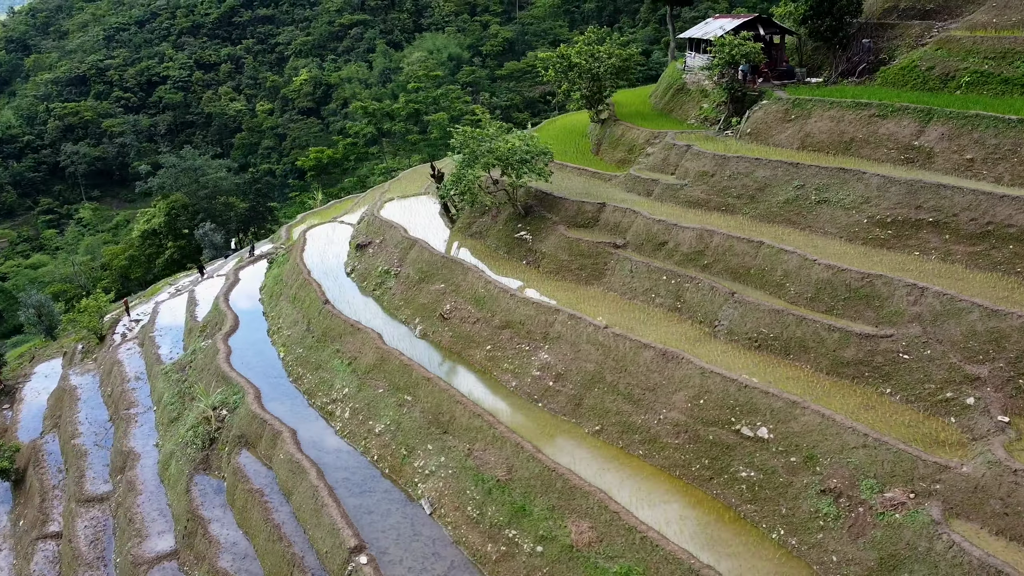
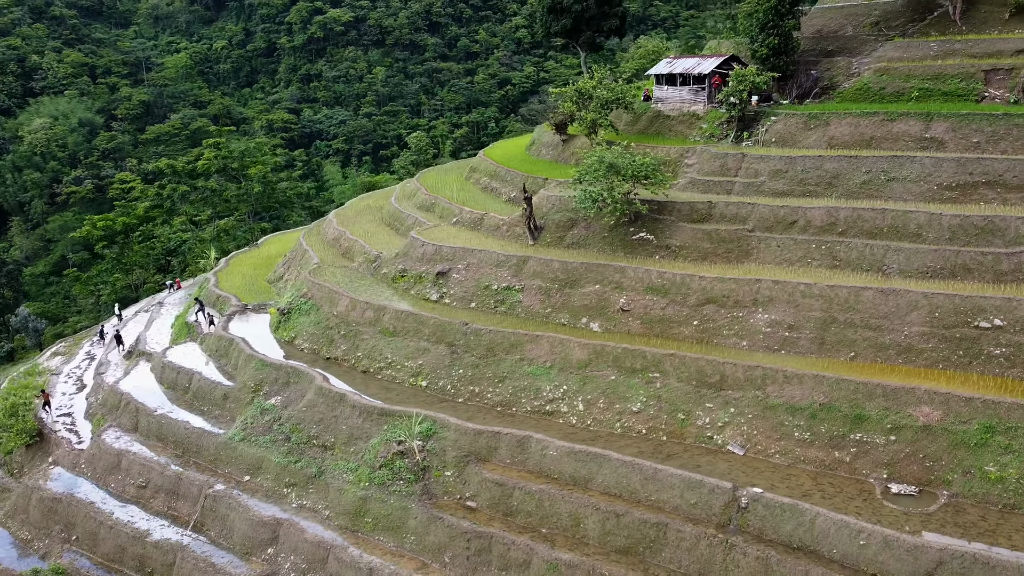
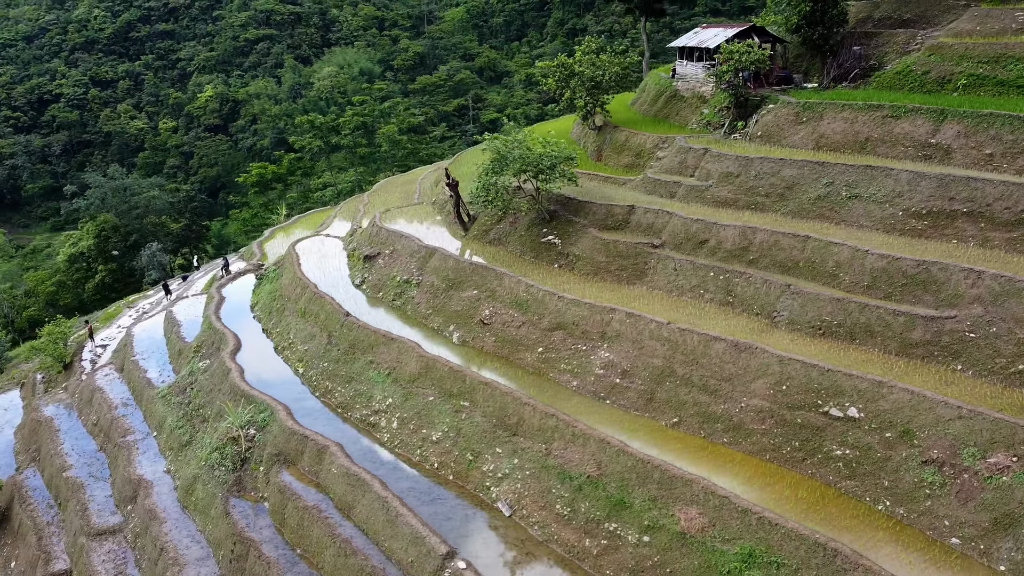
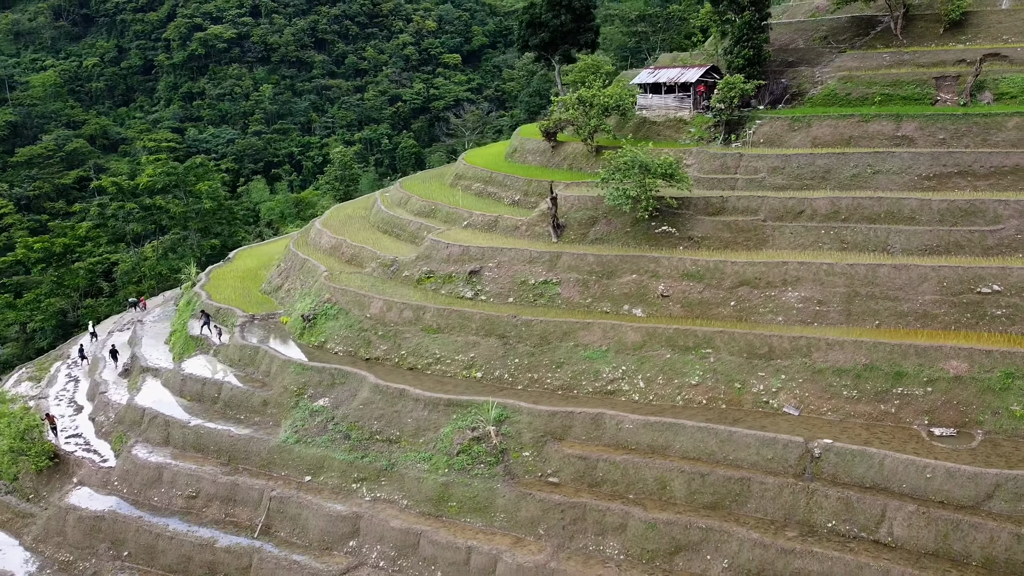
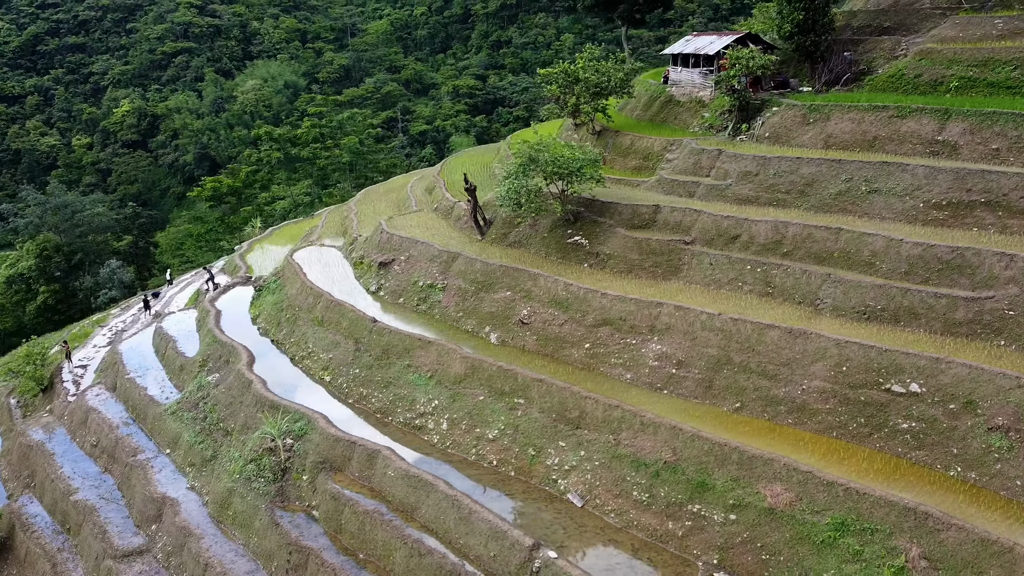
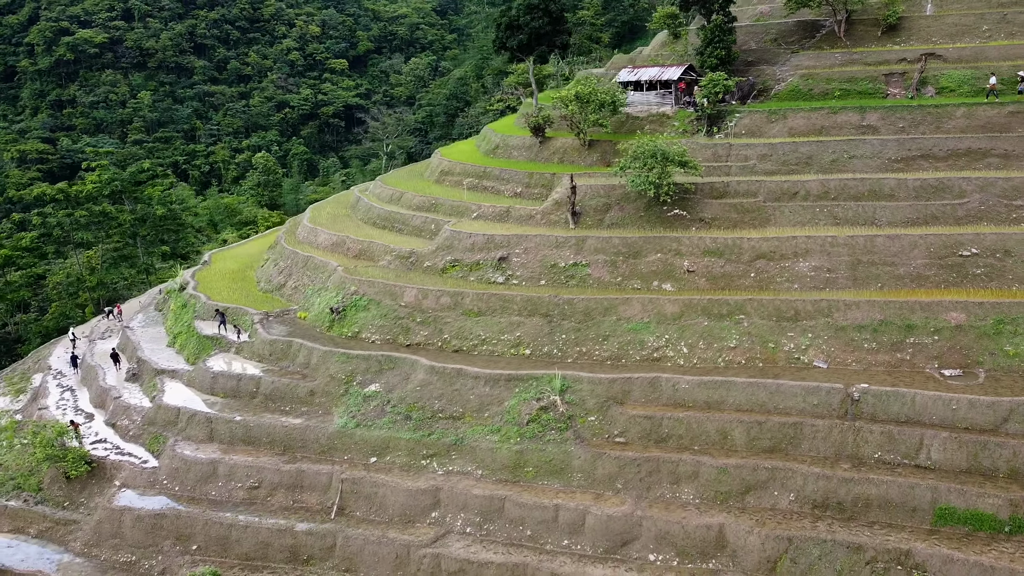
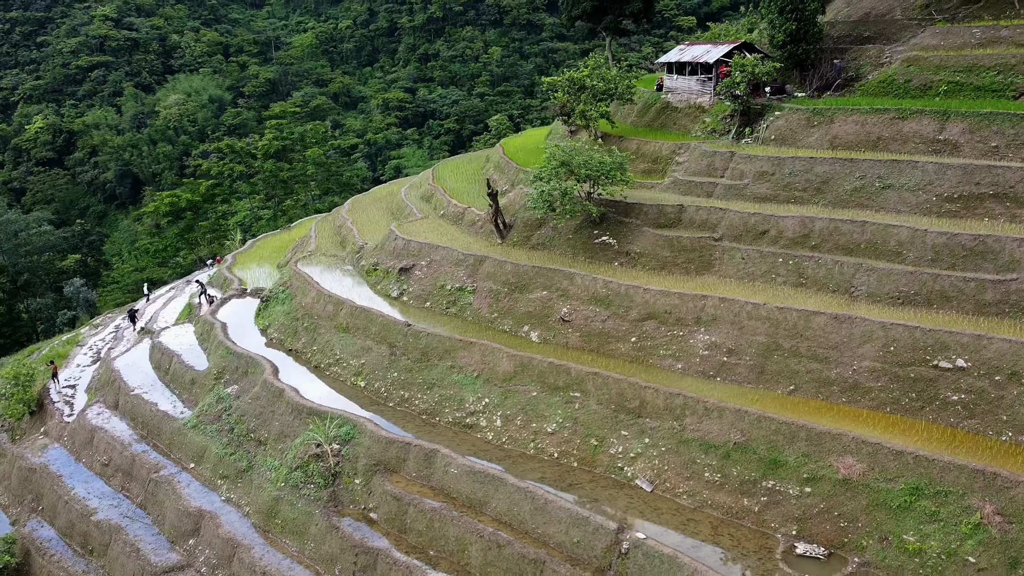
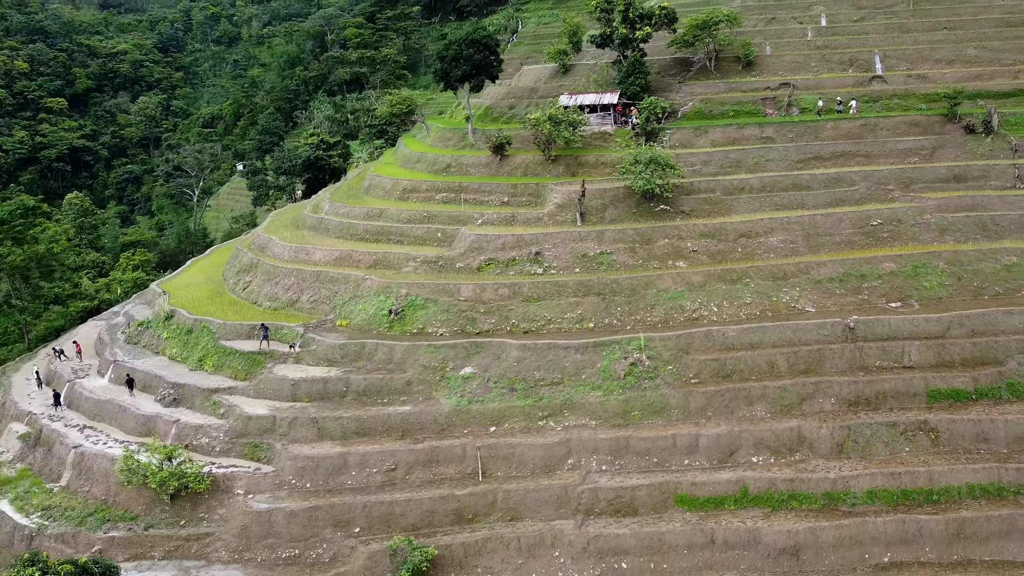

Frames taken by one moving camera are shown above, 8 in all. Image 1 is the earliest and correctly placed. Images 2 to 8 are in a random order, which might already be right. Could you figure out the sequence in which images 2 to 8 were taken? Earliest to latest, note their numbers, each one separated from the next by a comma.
3, 5, 7, 2, 4, 6, 8
